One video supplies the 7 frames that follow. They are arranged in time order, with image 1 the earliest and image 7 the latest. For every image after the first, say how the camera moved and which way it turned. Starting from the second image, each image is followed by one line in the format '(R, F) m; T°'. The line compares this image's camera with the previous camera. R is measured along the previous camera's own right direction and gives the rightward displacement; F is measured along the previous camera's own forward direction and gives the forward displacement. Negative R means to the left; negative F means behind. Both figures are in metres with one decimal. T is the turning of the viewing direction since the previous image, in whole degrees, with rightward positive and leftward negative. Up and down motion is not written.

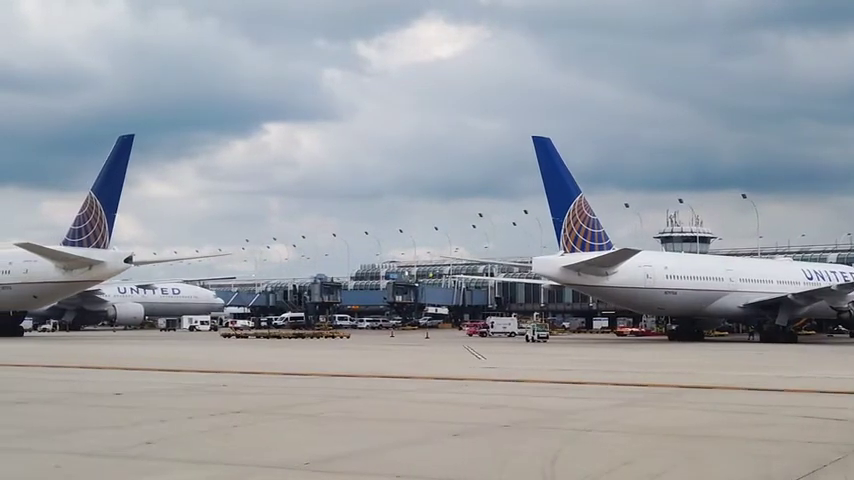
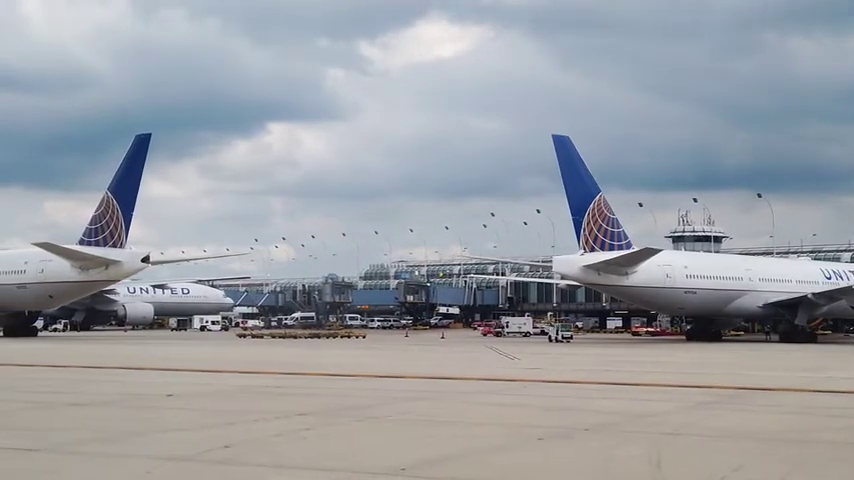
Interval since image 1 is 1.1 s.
(-0.7, +0.3) m; 0°
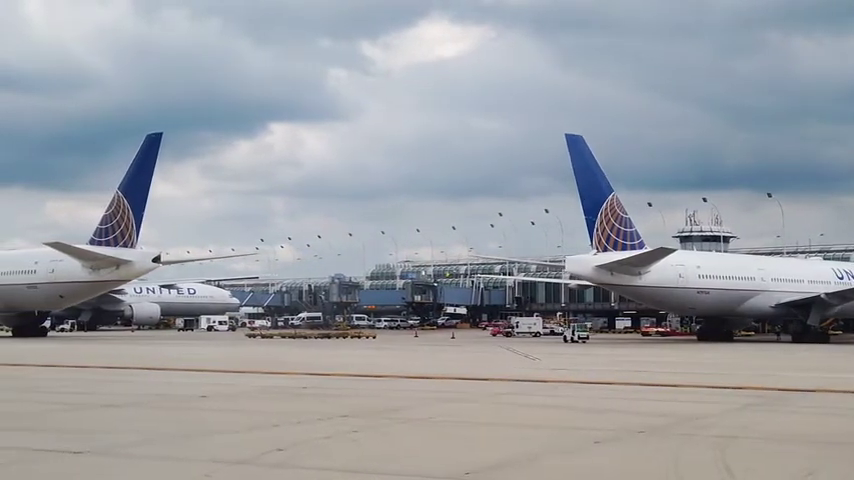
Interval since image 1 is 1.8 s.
(-0.5, +0.1) m; 0°
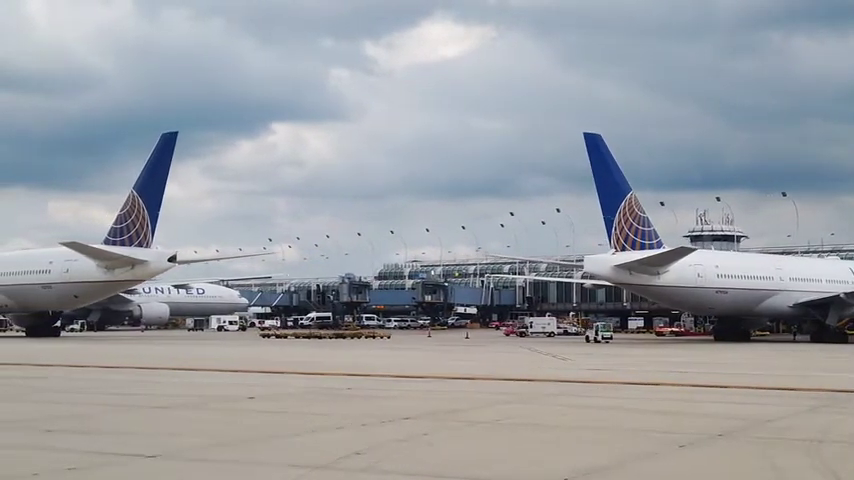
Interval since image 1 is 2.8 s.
(-0.6, +0.2) m; 0°
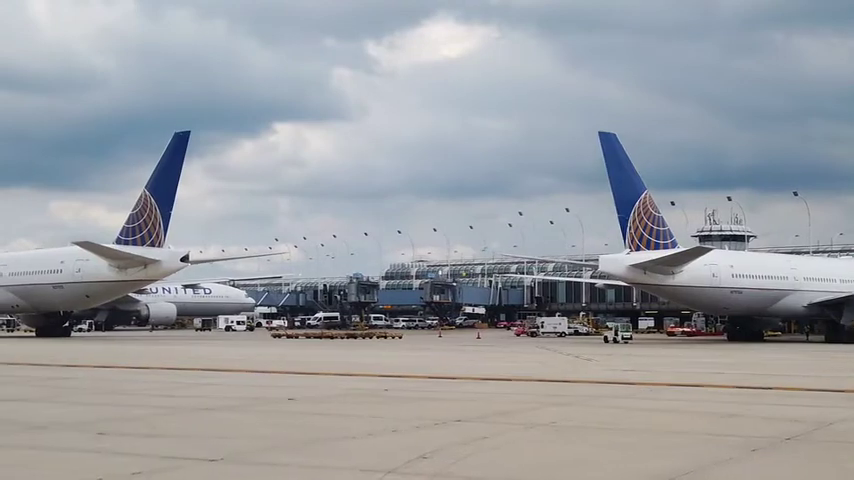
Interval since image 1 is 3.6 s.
(-0.5, +0.2) m; 0°
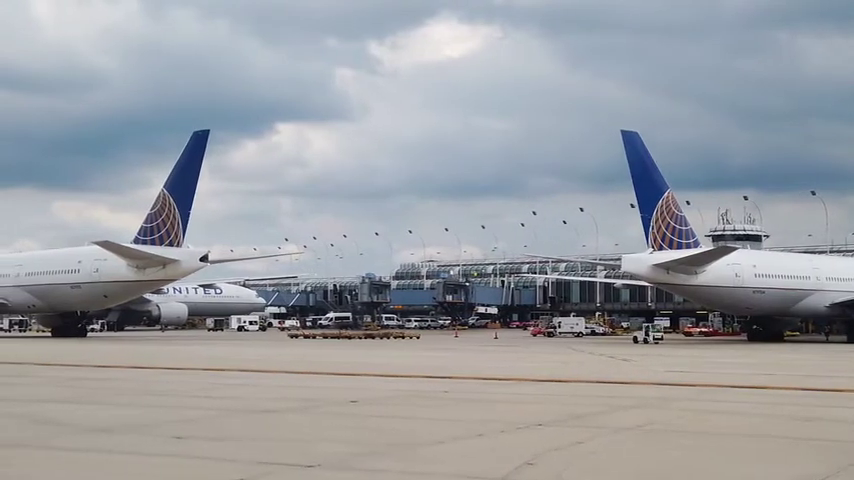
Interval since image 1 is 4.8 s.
(-0.8, +0.3) m; 0°
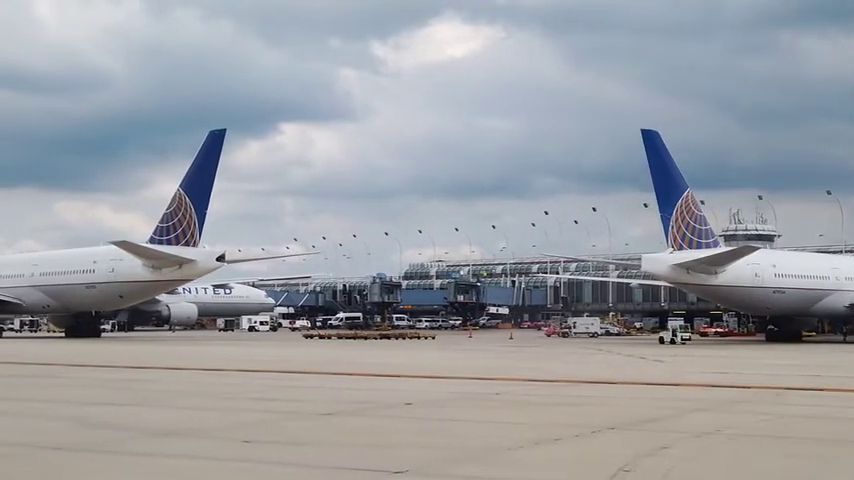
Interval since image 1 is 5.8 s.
(-0.6, +0.2) m; 0°
